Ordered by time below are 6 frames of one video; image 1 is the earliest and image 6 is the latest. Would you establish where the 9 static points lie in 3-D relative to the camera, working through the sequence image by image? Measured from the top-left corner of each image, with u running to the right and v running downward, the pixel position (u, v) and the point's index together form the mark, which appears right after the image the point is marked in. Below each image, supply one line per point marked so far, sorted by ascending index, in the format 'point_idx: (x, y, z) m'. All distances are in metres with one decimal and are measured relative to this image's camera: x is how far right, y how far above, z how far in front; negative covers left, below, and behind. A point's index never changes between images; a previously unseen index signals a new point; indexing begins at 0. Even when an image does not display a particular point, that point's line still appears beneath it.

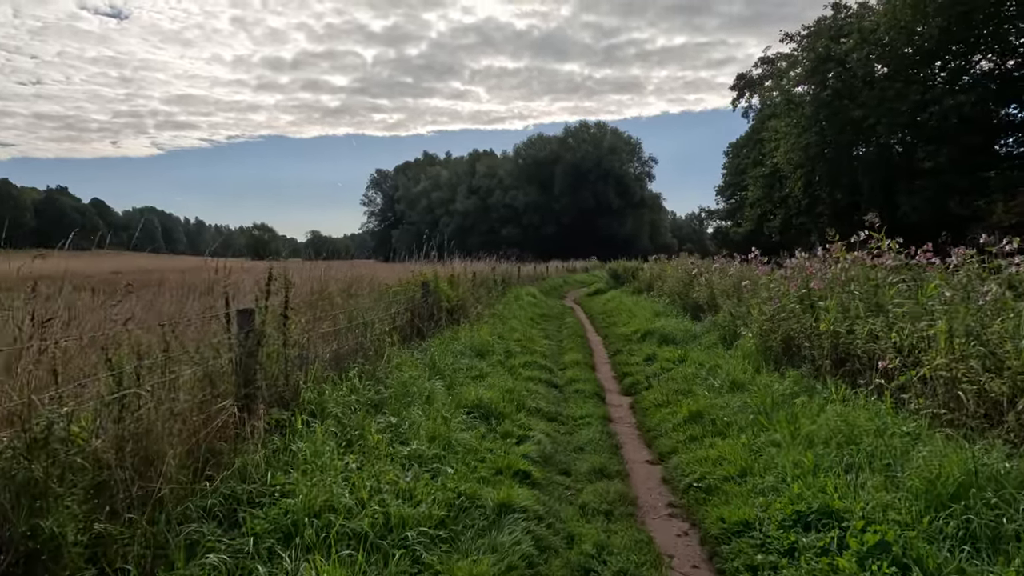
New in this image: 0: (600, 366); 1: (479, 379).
0: (+1.3, -1.1, +9.6) m
1: (-0.3, -1.0, +7.2) m
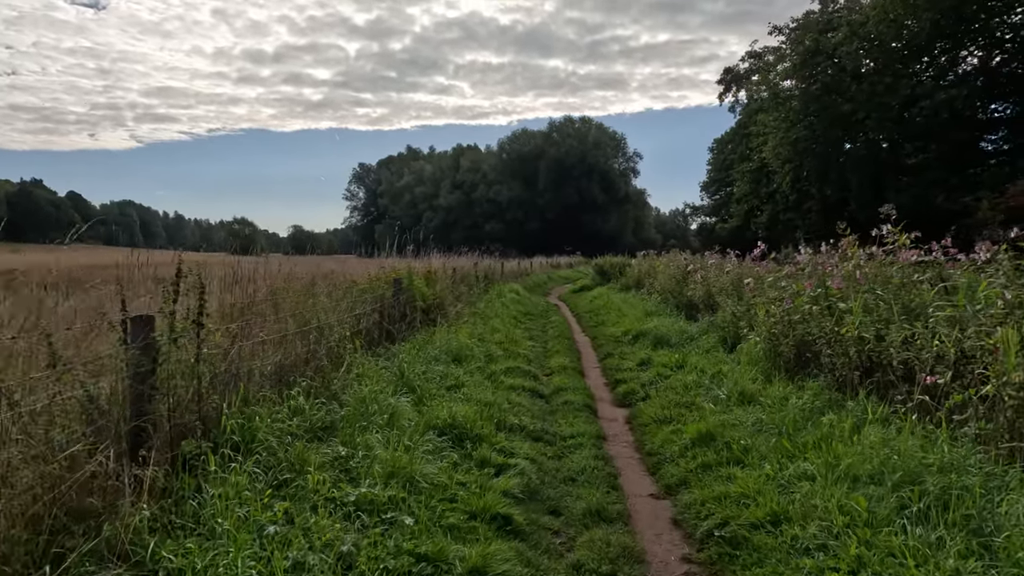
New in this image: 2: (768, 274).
0: (+1.0, -1.1, +8.8) m
1: (-0.5, -1.0, +6.3) m
2: (+3.5, +0.1, +9.0) m
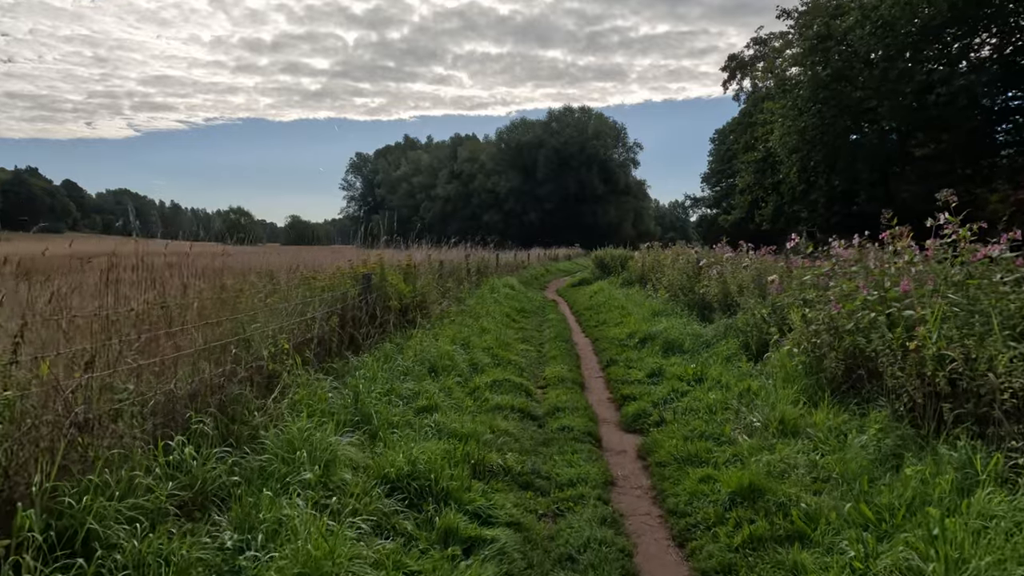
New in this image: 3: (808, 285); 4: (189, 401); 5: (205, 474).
0: (+0.9, -1.1, +7.5) m
1: (-0.7, -1.0, +5.1) m
2: (+3.4, +0.1, +7.8) m
3: (+3.3, 0.0, +7.2) m
4: (-1.7, -0.6, +3.5) m
5: (-1.4, -0.8, +3.0) m
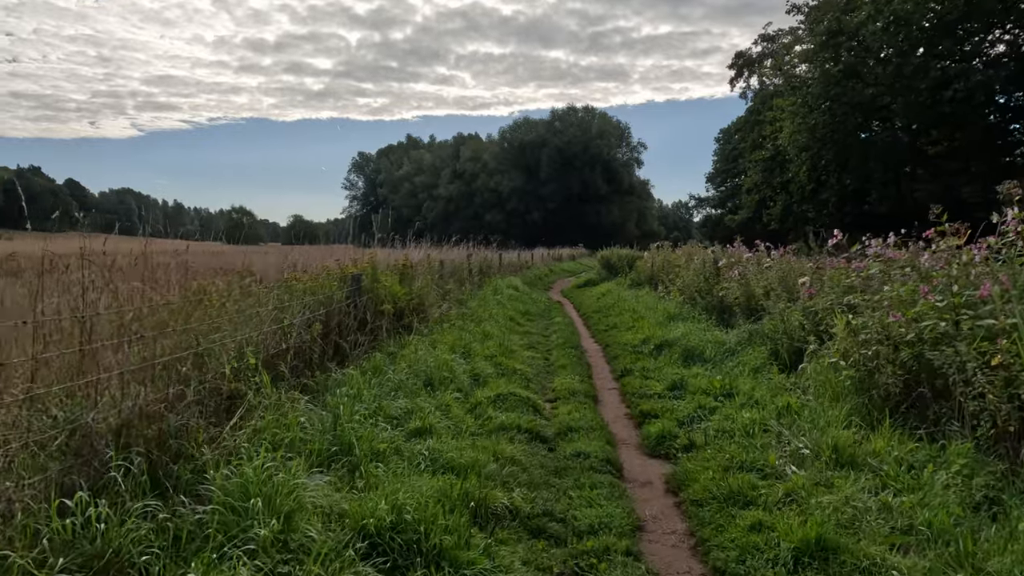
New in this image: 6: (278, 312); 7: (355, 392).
0: (+0.9, -1.1, +6.8) m
1: (-0.6, -1.0, +4.3) m
2: (+3.4, +0.1, +7.0) m
3: (+3.3, 0.0, +6.5) m
4: (-1.7, -0.6, +2.8) m
5: (-1.3, -0.9, +2.2) m
6: (-1.8, -0.2, +5.0) m
7: (-1.1, -0.8, +4.8) m
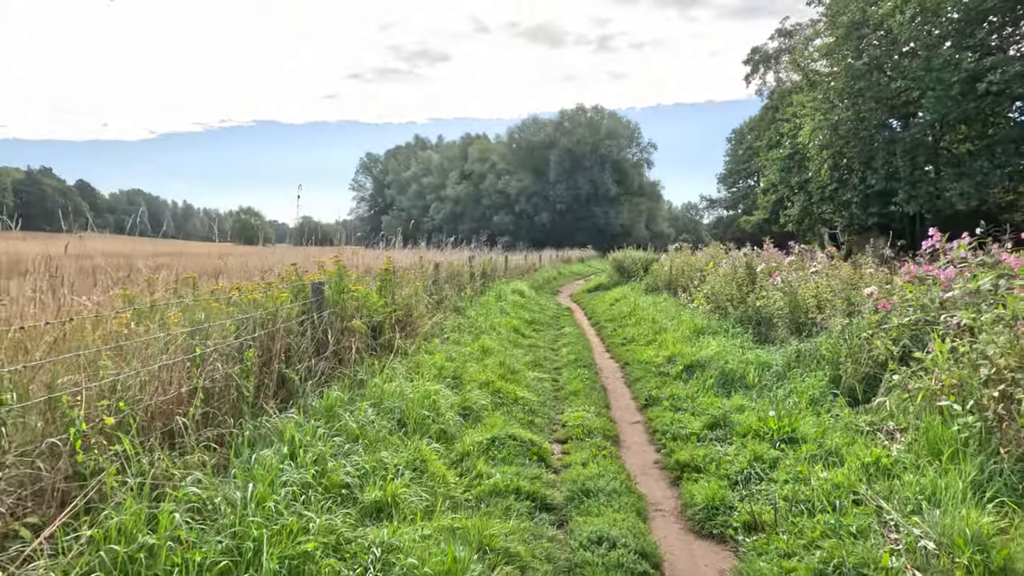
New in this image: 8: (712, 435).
0: (+0.9, -1.2, +5.4) m
1: (-0.6, -1.1, +3.0) m
2: (+3.5, 0.0, +5.6) m
3: (+3.3, -0.1, +5.1) m
4: (-1.7, -0.7, +1.4) m
5: (-1.4, -0.9, +0.9) m
6: (-1.8, -0.3, +3.7) m
7: (-1.2, -0.8, +3.5) m
8: (+1.6, -1.1, +5.2) m
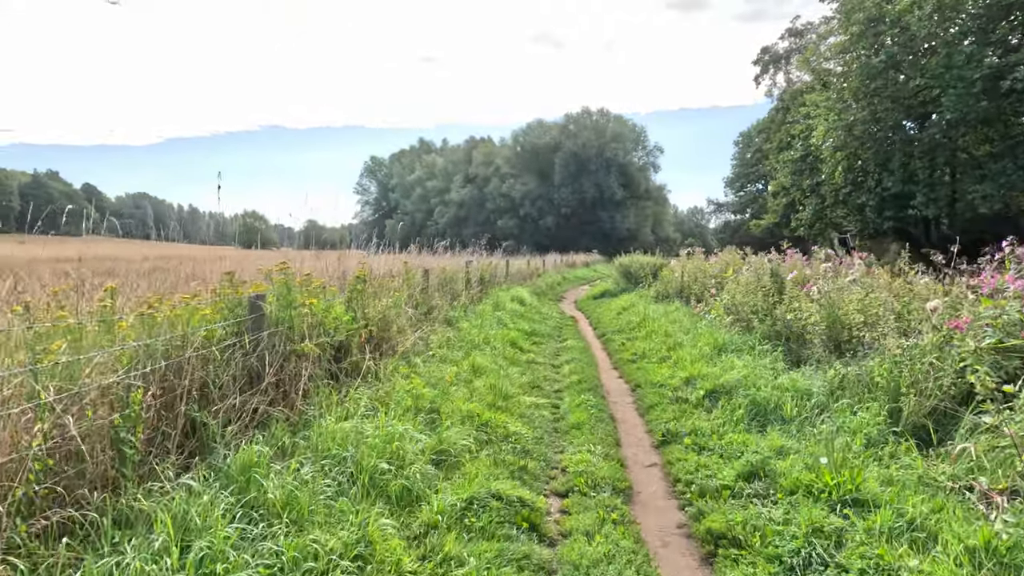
0: (+0.9, -1.3, +4.3) m
1: (-0.7, -1.2, +1.9) m
2: (+3.4, -0.1, +4.6) m
3: (+3.2, -0.2, +4.0) m
4: (-1.8, -0.8, +0.4) m
5: (-1.5, -1.0, -0.1) m
6: (-1.9, -0.4, +2.7) m
7: (-1.3, -0.9, +2.4) m
8: (+1.5, -1.2, +4.1) m
